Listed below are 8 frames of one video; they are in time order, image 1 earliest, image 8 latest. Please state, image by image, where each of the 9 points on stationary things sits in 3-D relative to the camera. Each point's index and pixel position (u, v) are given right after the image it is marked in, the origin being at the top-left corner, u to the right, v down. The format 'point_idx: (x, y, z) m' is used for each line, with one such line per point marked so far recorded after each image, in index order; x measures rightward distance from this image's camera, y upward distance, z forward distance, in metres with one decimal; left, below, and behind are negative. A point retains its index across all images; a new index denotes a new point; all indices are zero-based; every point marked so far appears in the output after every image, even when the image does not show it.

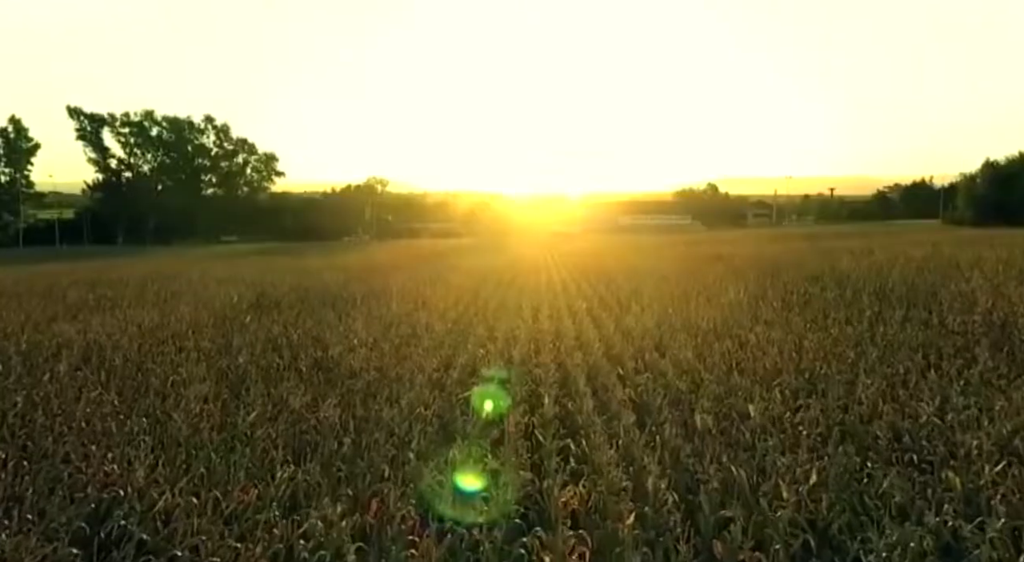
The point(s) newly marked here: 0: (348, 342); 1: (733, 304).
0: (-1.8, -0.7, +7.8) m
1: (+3.2, -0.3, +10.2) m
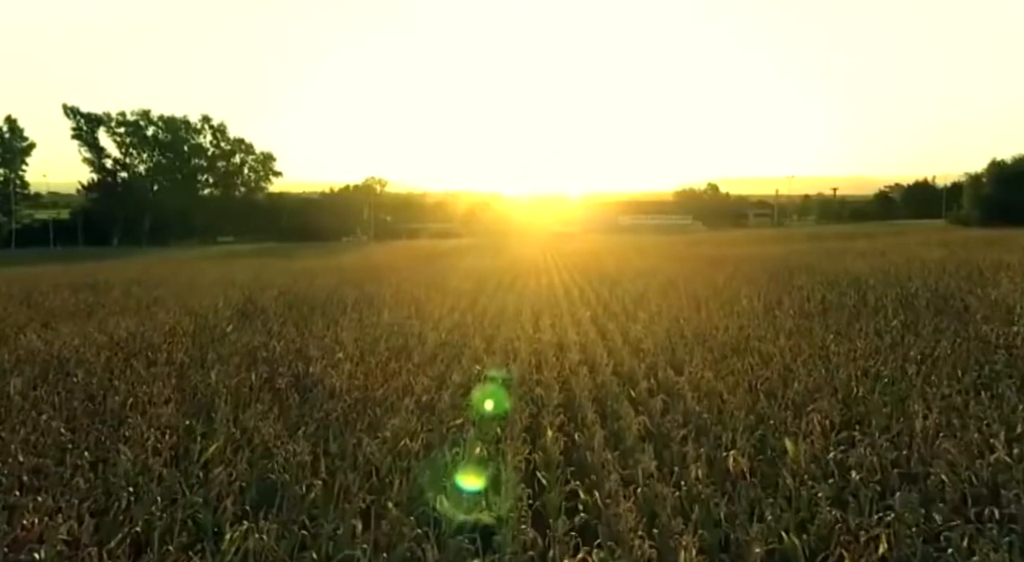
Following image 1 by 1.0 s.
0: (-1.8, -0.8, +7.2) m
1: (+3.2, -0.4, +9.6) m
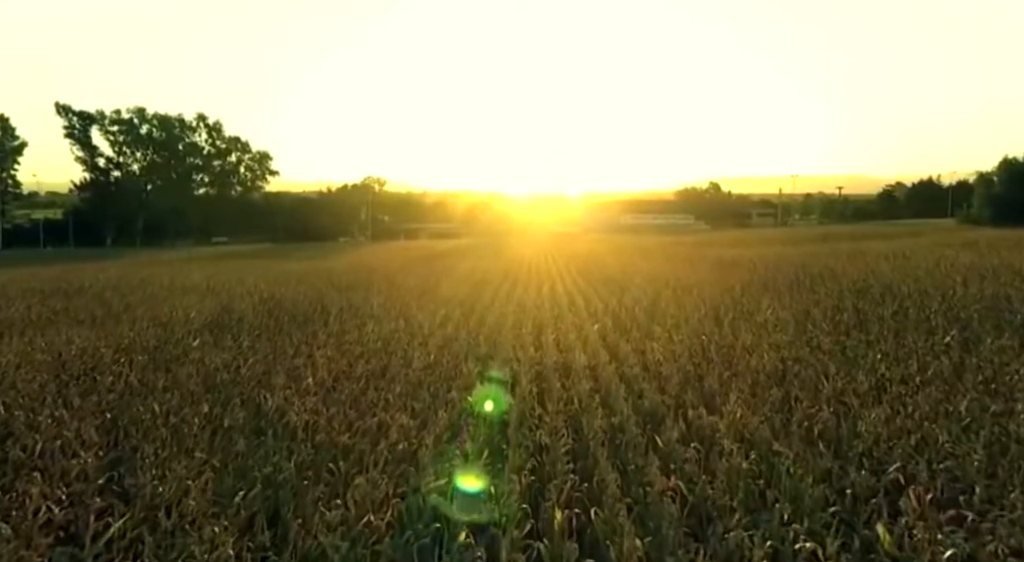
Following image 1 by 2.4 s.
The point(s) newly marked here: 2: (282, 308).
0: (-1.8, -0.9, +6.2) m
1: (+3.1, -0.5, +8.5) m
2: (-3.8, -0.5, +11.7) m
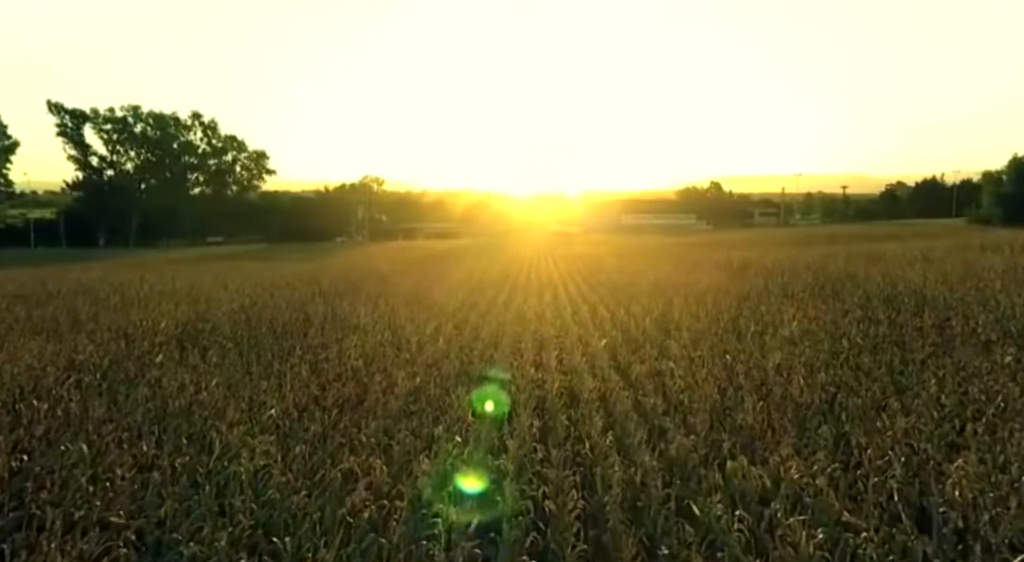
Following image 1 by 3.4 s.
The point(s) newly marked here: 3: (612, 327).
0: (-1.9, -1.0, +5.3) m
1: (+3.1, -0.6, +7.6) m
2: (-3.8, -0.6, +10.8) m
3: (+1.3, -0.6, +9.0) m
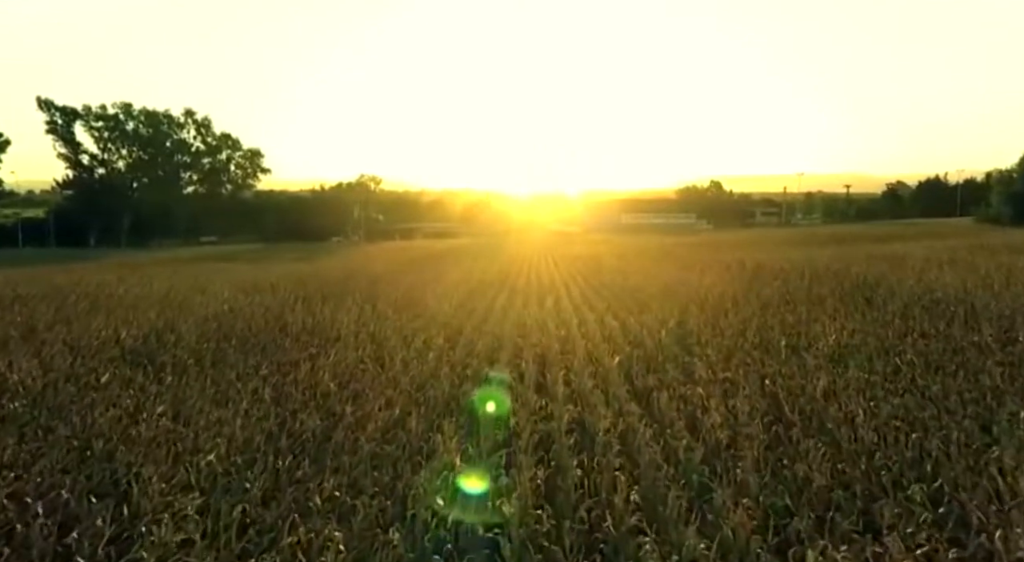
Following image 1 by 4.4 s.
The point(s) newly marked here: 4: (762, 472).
0: (-1.9, -1.1, +4.2) m
1: (+3.1, -0.7, +6.6) m
2: (-3.8, -0.6, +9.8) m
3: (+1.2, -0.7, +7.9) m
4: (+1.3, -1.0, +3.7) m
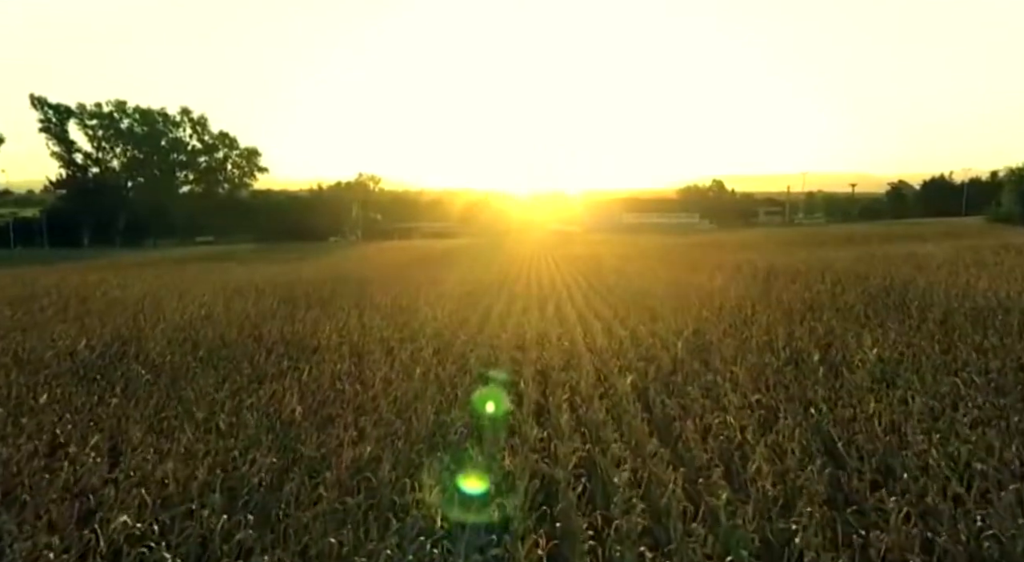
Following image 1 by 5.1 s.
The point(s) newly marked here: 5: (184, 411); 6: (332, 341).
0: (-1.9, -1.1, +3.3) m
1: (+3.1, -0.8, +5.7) m
2: (-3.9, -0.7, +8.9) m
3: (+1.2, -0.7, +7.1) m
4: (+1.3, -1.0, +2.8) m
5: (-2.6, -1.0, +5.5) m
6: (-2.1, -0.7, +8.4) m
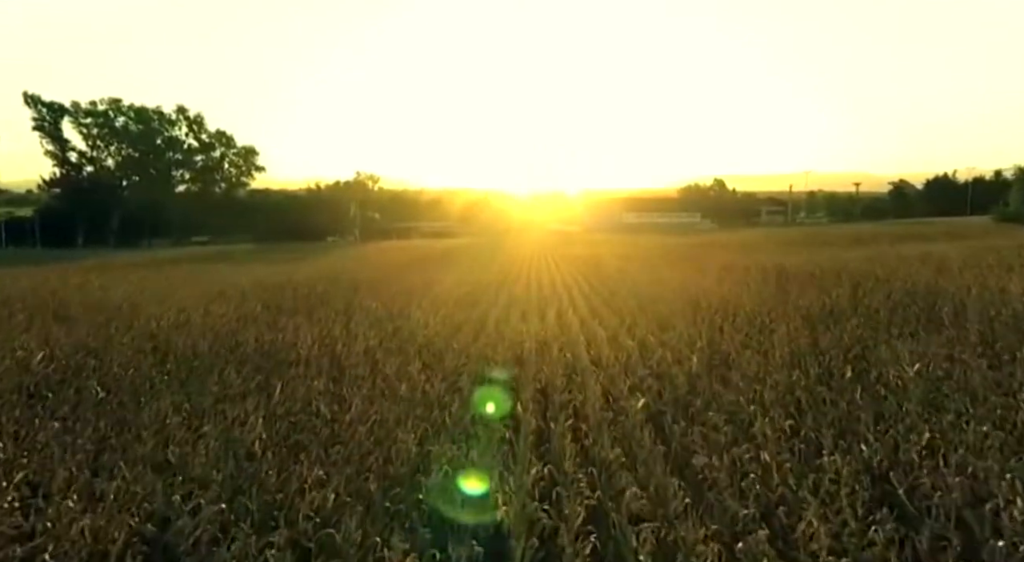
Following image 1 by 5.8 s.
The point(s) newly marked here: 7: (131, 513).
0: (-1.9, -1.2, +2.6) m
1: (+3.1, -0.8, +5.0) m
2: (-3.9, -0.8, +8.2) m
3: (+1.2, -0.8, +6.4) m
4: (+1.2, -1.1, +2.1) m
5: (-2.6, -1.1, +4.8) m
6: (-2.1, -0.8, +7.7) m
7: (-1.9, -1.1, +3.5) m
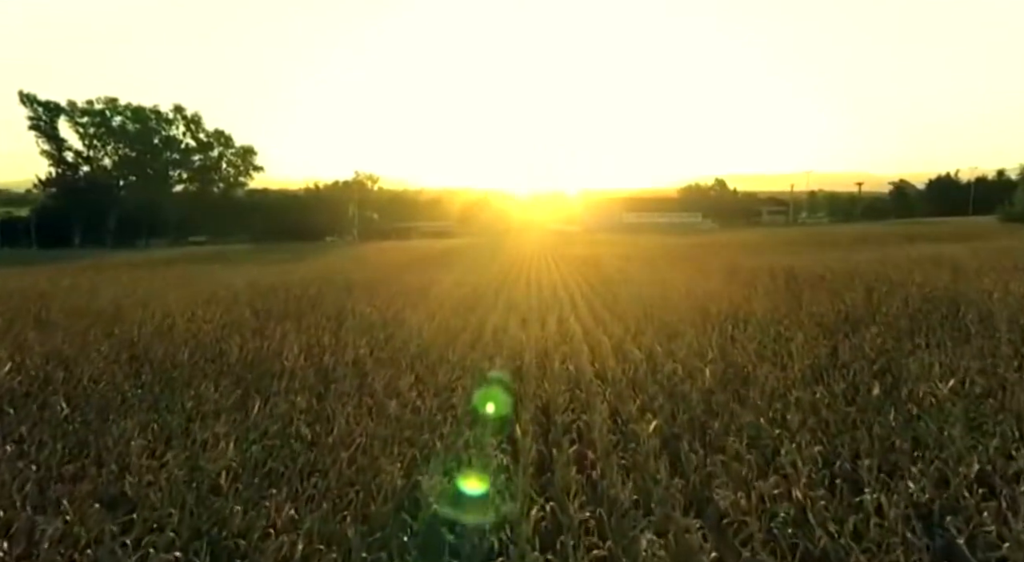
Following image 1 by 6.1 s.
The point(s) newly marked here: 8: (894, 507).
0: (-2.0, -1.3, +2.2) m
1: (+3.0, -0.9, +4.5) m
2: (-3.9, -0.8, +7.7) m
3: (+1.2, -0.8, +5.9) m
4: (+1.2, -1.2, +1.6) m
5: (-2.6, -1.1, +4.4) m
6: (-2.2, -0.8, +7.2) m
7: (-1.9, -1.2, +3.0) m
8: (+1.7, -1.0, +3.2) m
